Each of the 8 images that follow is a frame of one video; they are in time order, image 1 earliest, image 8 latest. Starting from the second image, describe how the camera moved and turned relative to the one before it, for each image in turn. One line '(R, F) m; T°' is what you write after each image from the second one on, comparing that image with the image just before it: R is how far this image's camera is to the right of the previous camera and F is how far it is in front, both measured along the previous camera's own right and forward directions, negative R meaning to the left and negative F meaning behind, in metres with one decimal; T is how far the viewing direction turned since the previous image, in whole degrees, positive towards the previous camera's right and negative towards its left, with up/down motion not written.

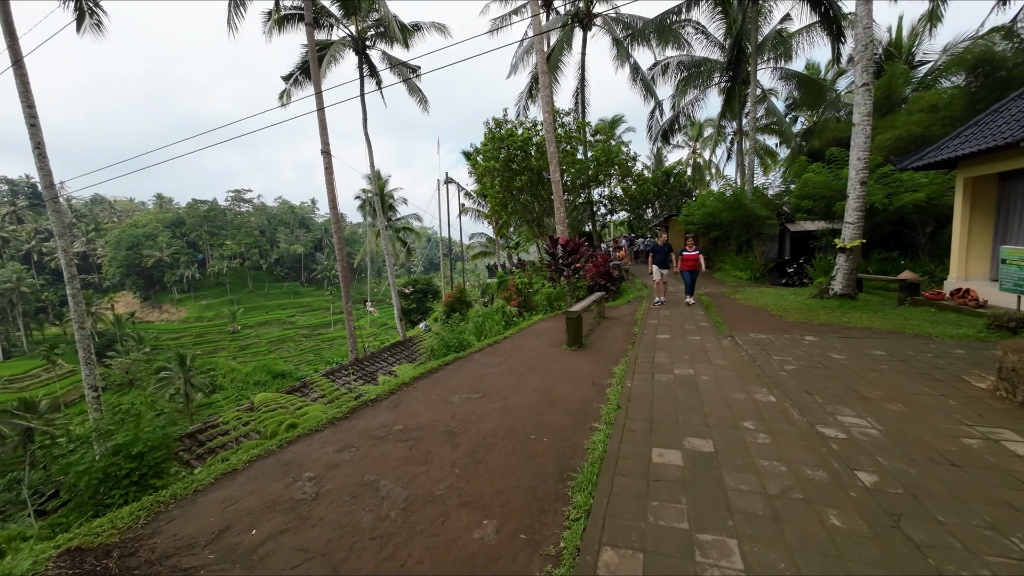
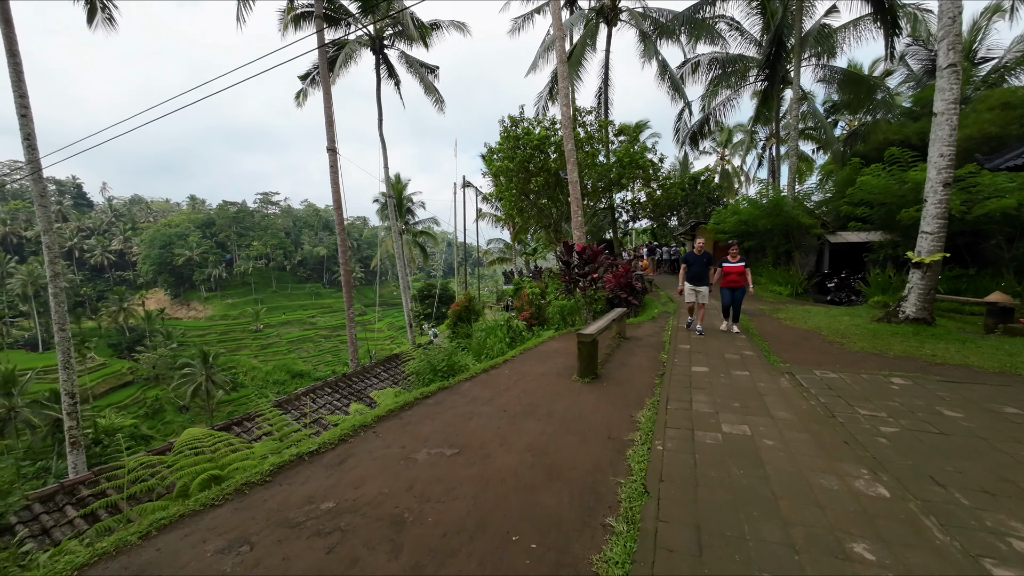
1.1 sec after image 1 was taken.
(+0.2, +0.8) m; -3°
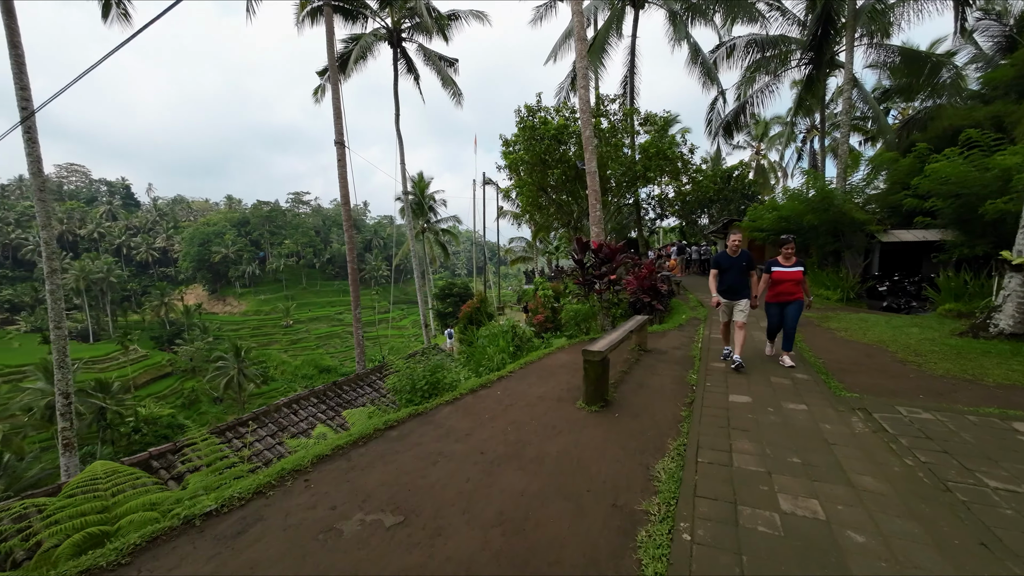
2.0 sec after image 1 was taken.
(+0.2, +0.6) m; -4°
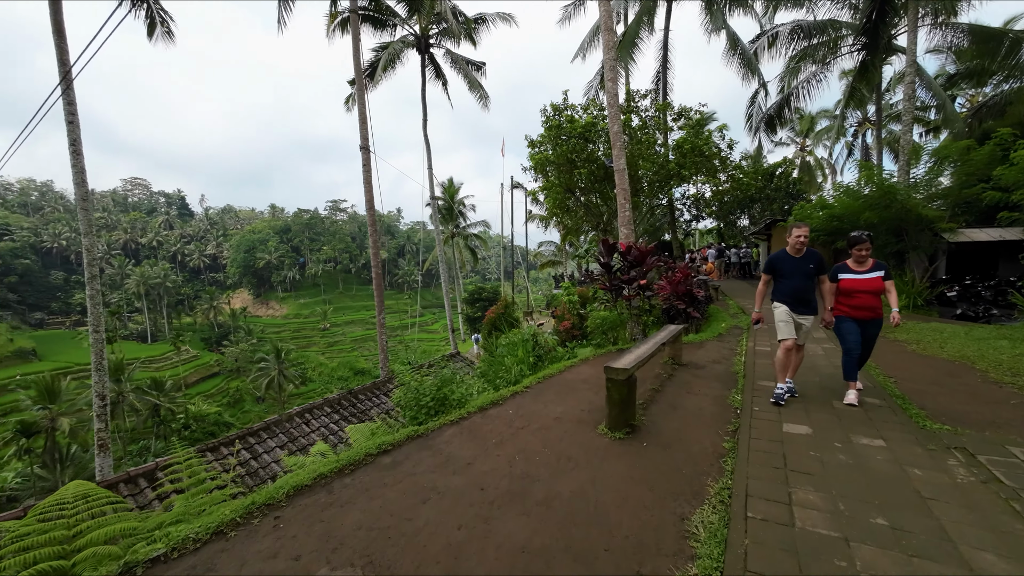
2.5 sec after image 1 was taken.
(+0.1, +0.3) m; -4°
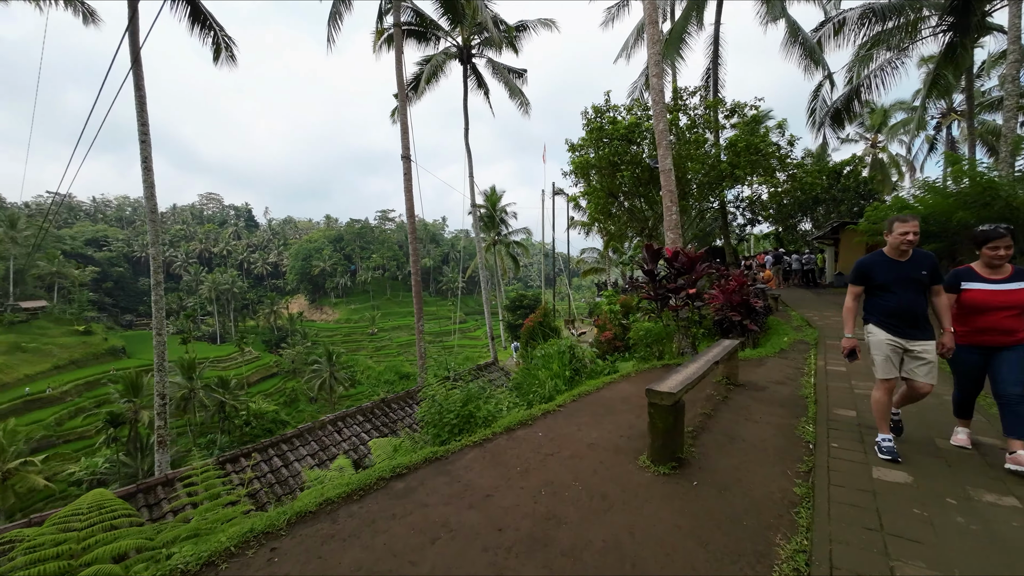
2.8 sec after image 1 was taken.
(+0.1, +0.2) m; -6°
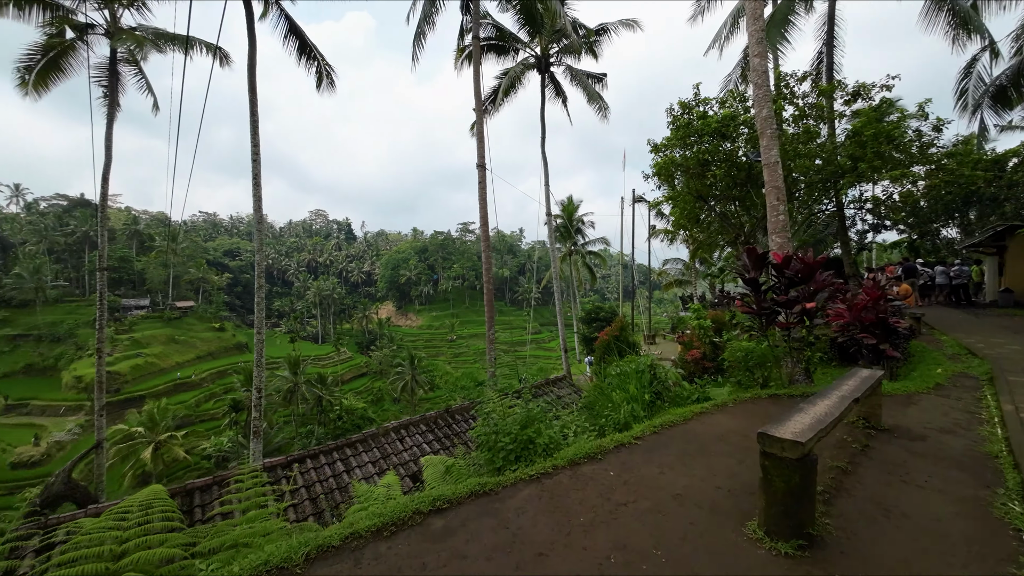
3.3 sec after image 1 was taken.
(0.0, +0.4) m; -11°
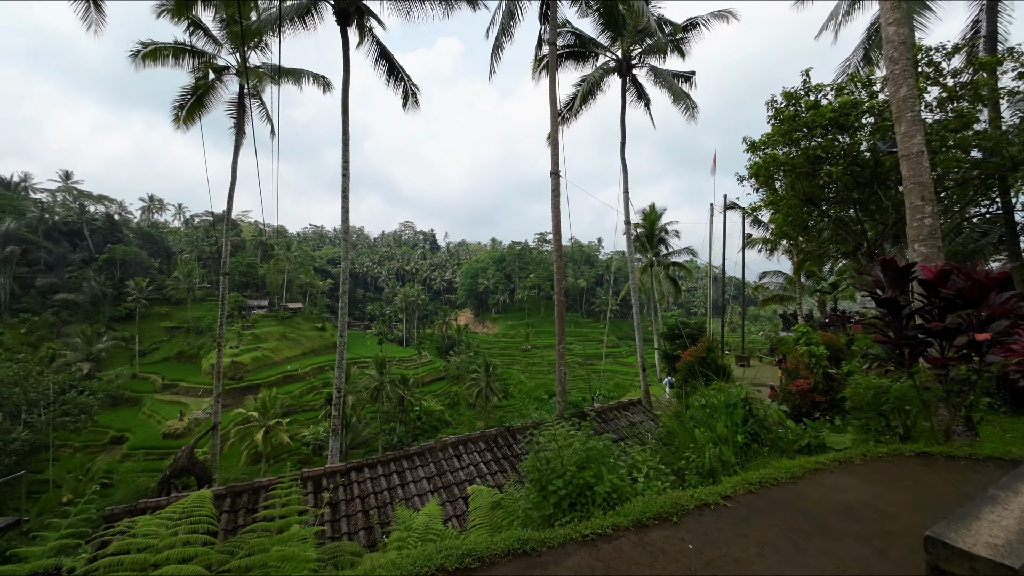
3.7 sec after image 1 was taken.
(+0.1, +0.3) m; -11°
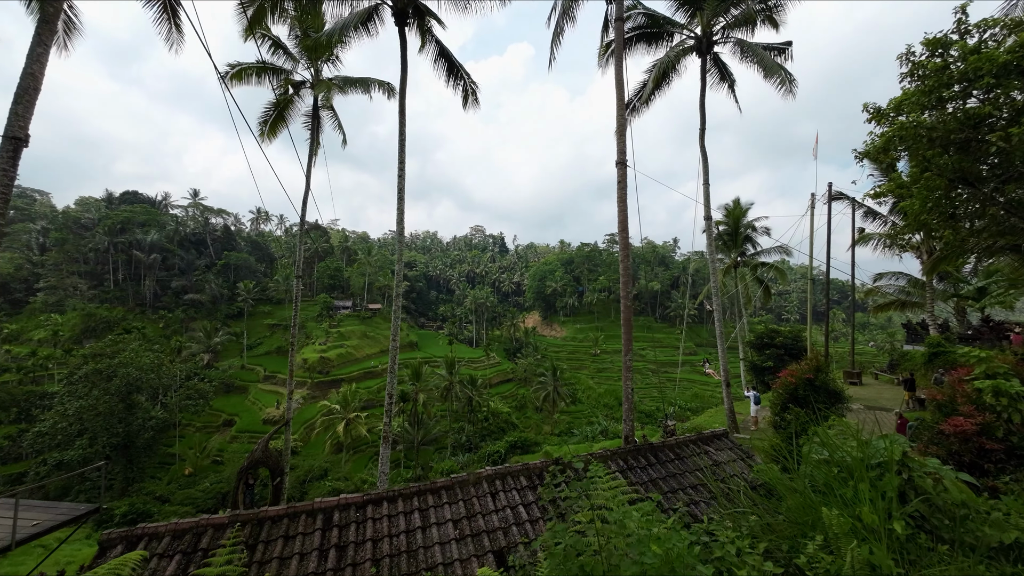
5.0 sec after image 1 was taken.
(+0.2, +0.8) m; -10°
